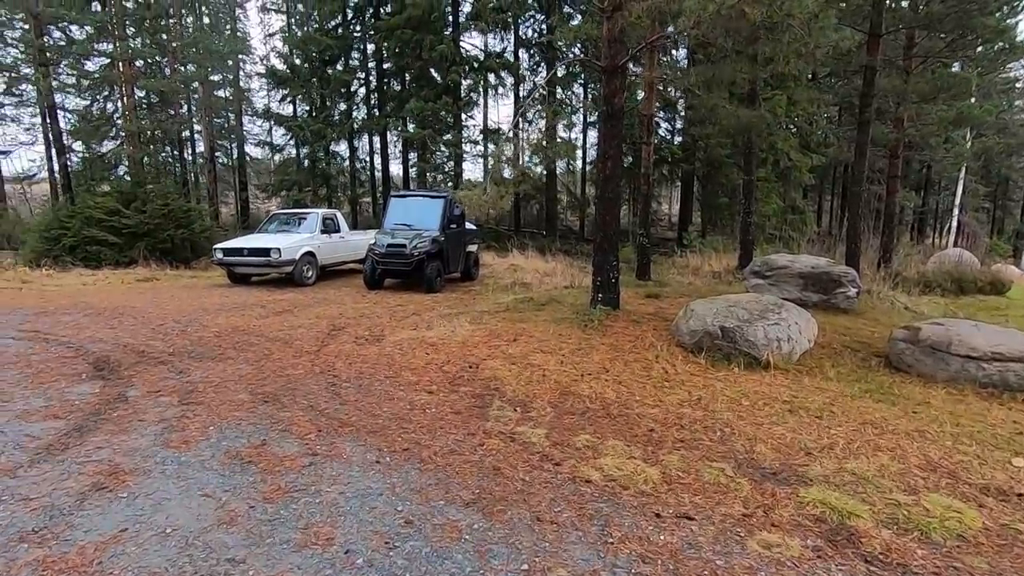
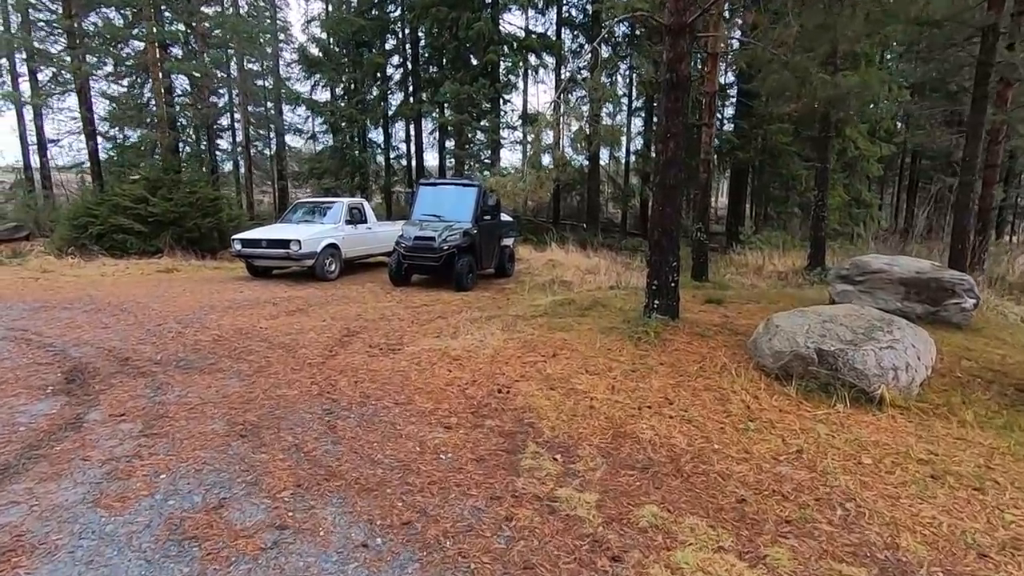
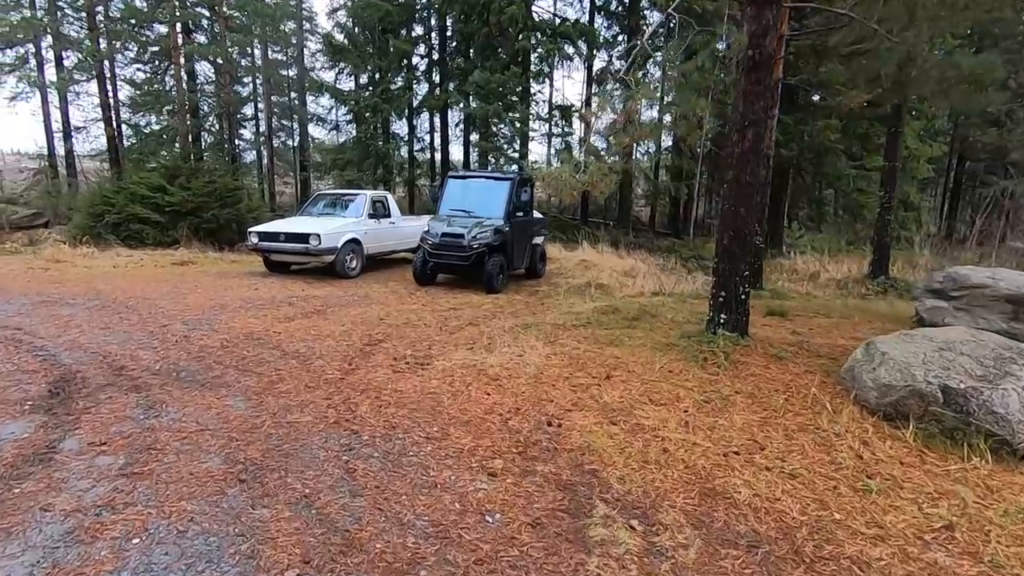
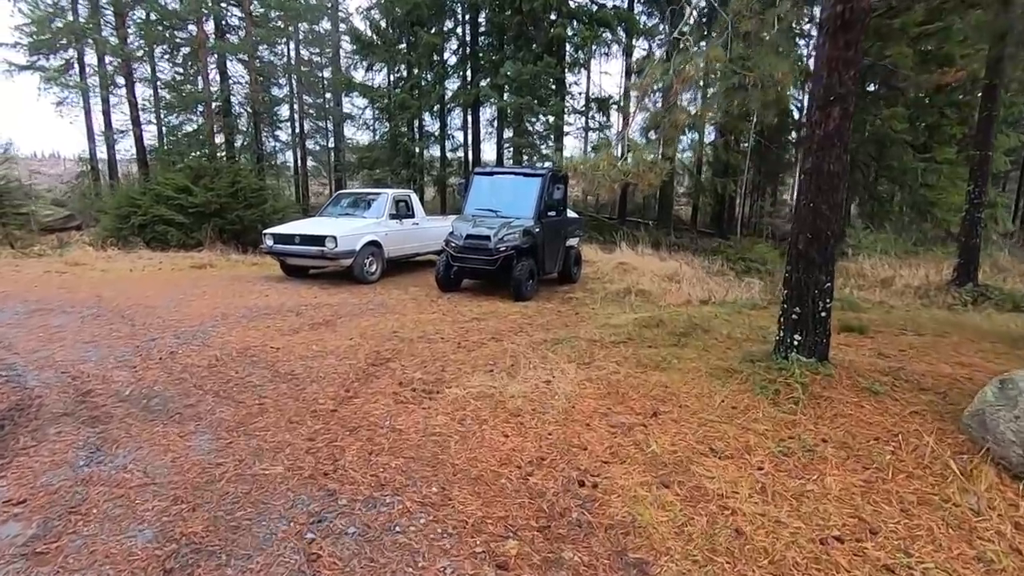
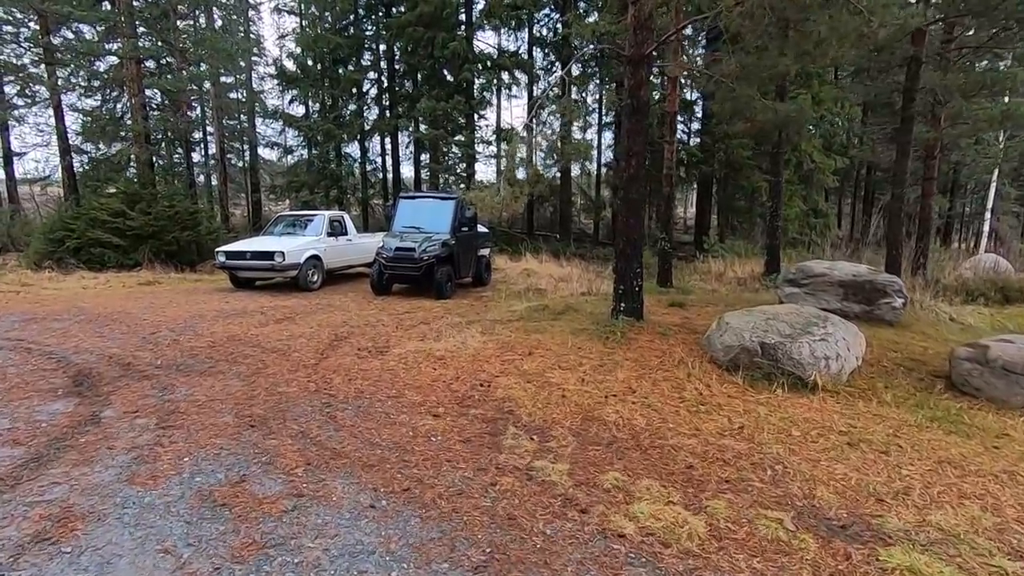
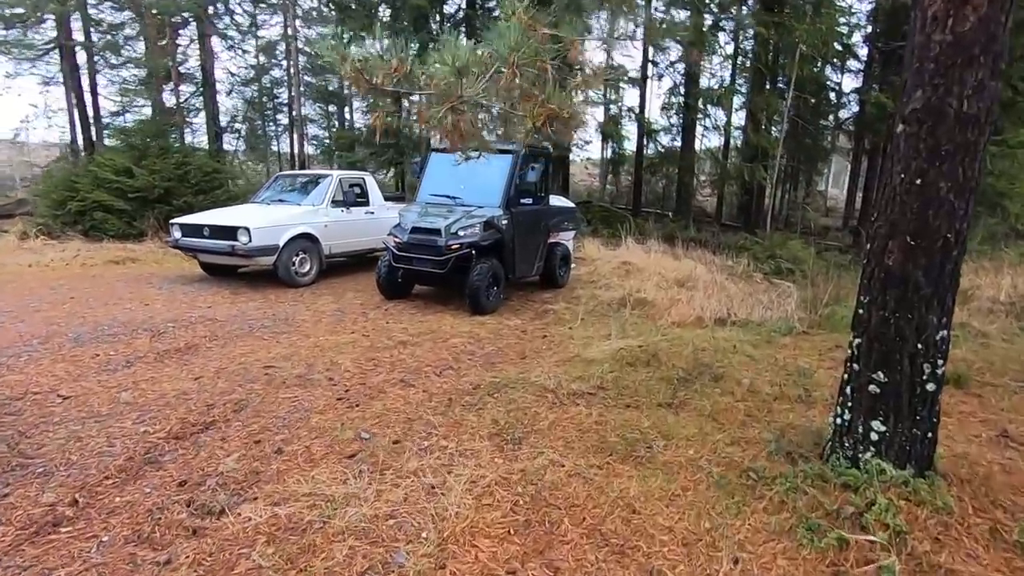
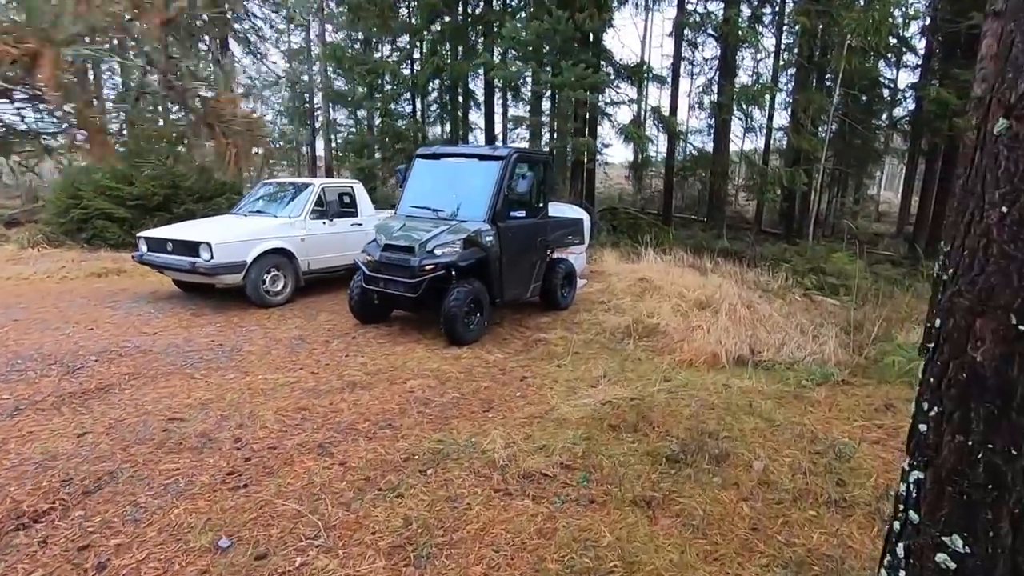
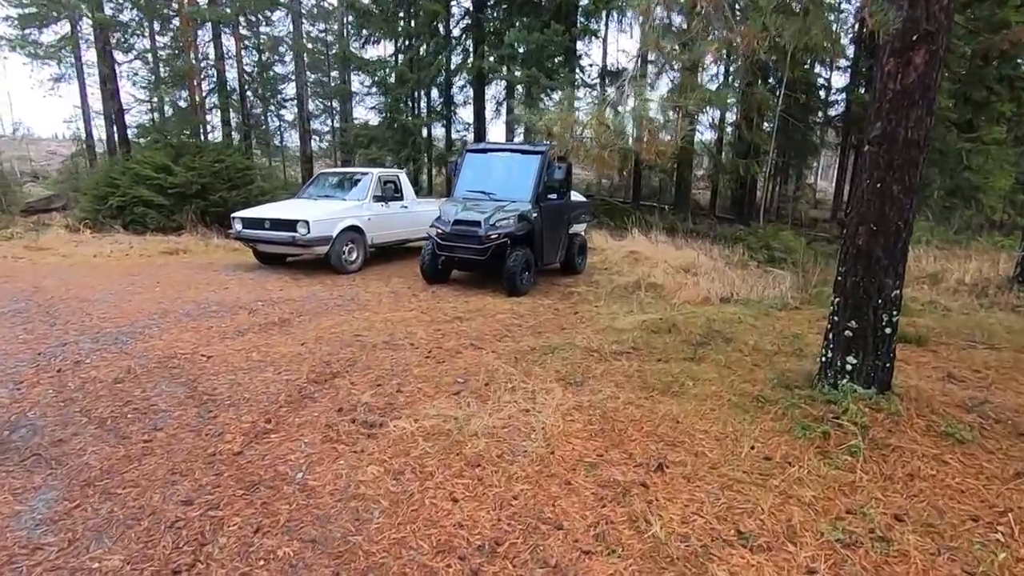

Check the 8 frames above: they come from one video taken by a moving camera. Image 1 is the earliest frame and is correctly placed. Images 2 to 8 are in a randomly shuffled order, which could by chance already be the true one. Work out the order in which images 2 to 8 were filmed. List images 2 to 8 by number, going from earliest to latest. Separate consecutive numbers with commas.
5, 2, 3, 4, 8, 6, 7
